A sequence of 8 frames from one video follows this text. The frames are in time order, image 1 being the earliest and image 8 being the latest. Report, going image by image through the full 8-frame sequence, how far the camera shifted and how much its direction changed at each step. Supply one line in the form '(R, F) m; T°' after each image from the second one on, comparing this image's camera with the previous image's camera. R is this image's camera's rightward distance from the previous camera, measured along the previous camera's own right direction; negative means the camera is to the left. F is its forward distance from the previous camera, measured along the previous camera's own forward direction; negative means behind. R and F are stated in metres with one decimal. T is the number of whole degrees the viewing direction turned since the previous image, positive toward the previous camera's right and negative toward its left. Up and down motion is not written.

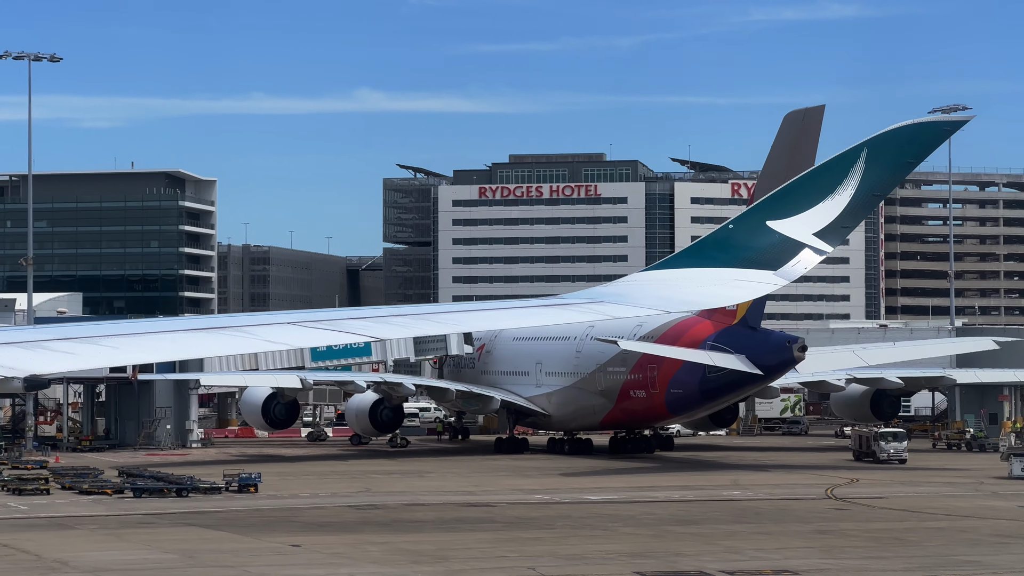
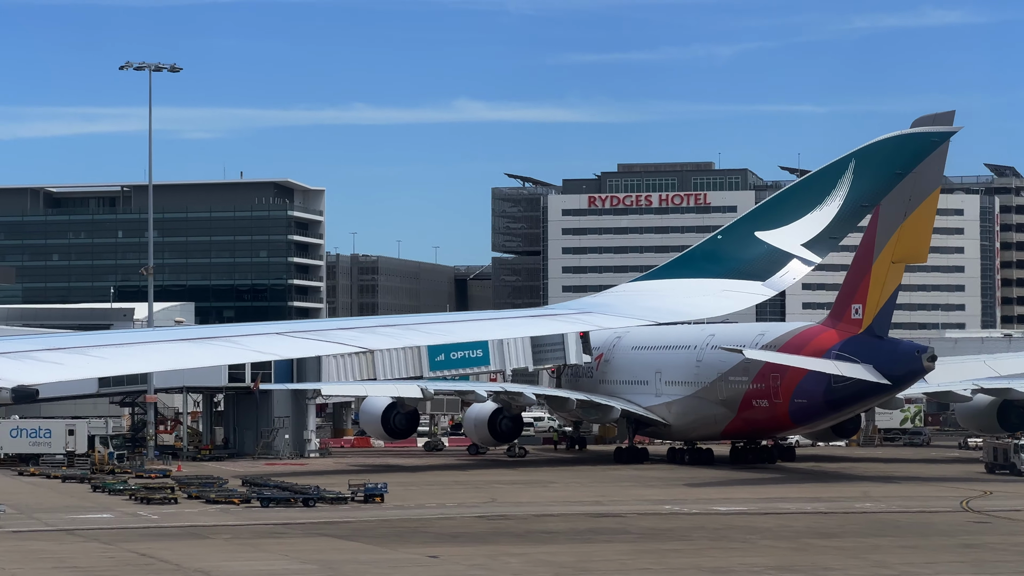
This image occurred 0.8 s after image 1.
(-0.5, +0.2) m; -3°
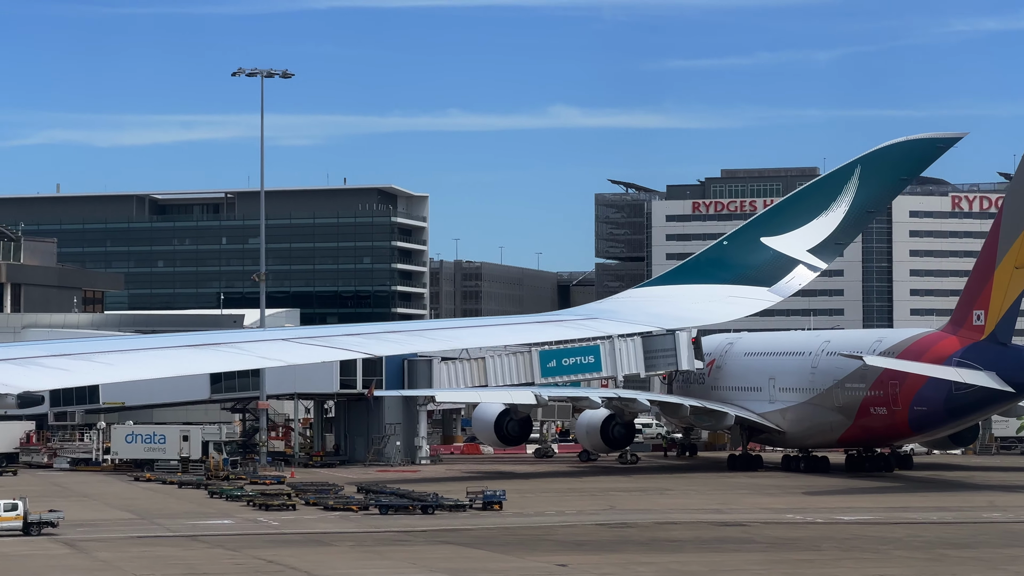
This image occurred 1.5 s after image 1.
(-0.4, +0.2) m; -3°
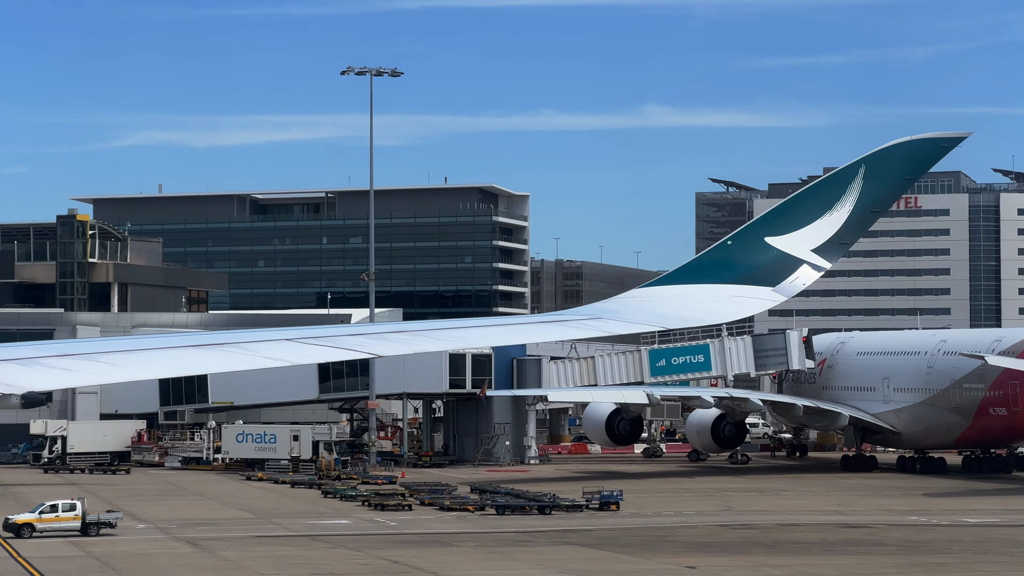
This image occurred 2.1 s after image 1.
(-0.4, +0.2) m; -3°
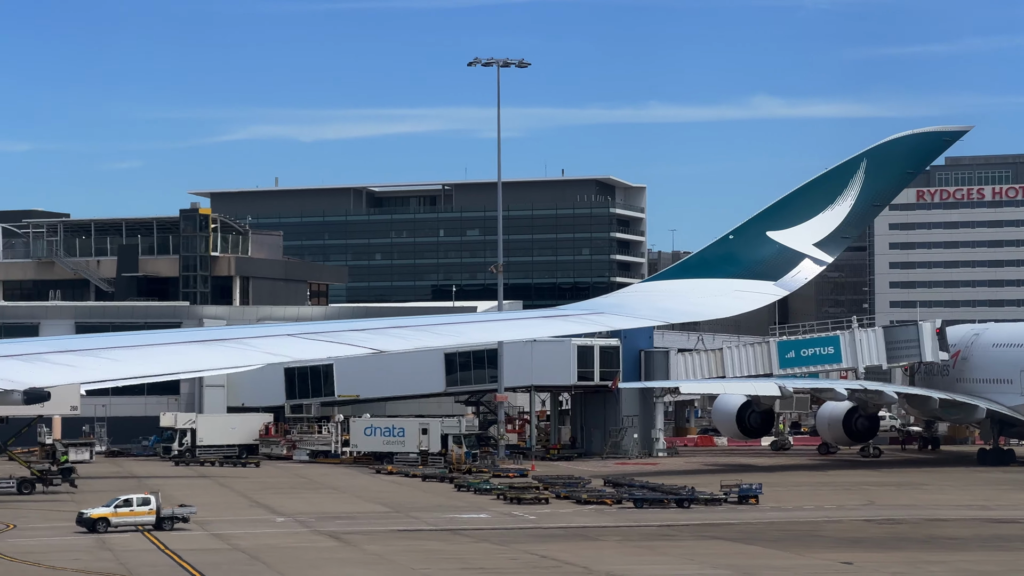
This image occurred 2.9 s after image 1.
(-0.5, +0.3) m; -3°
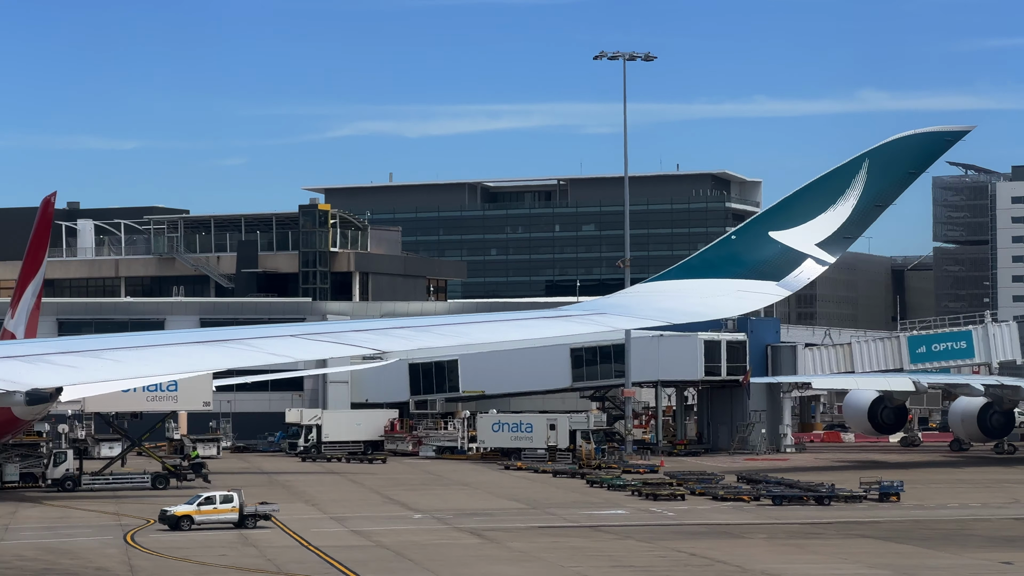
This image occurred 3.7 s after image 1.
(-0.5, +0.3) m; -3°
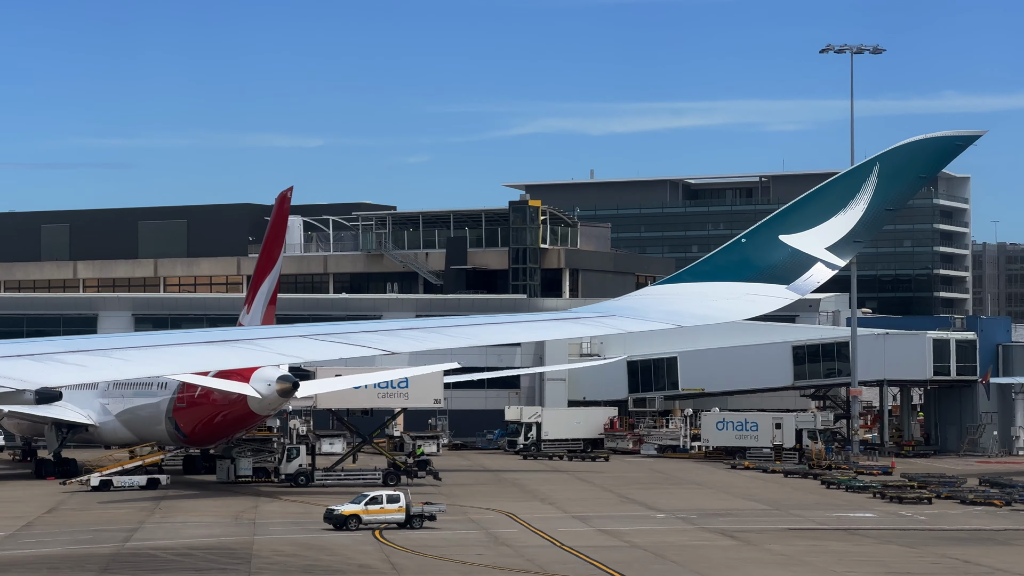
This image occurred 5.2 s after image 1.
(-1.0, +0.4) m; -5°
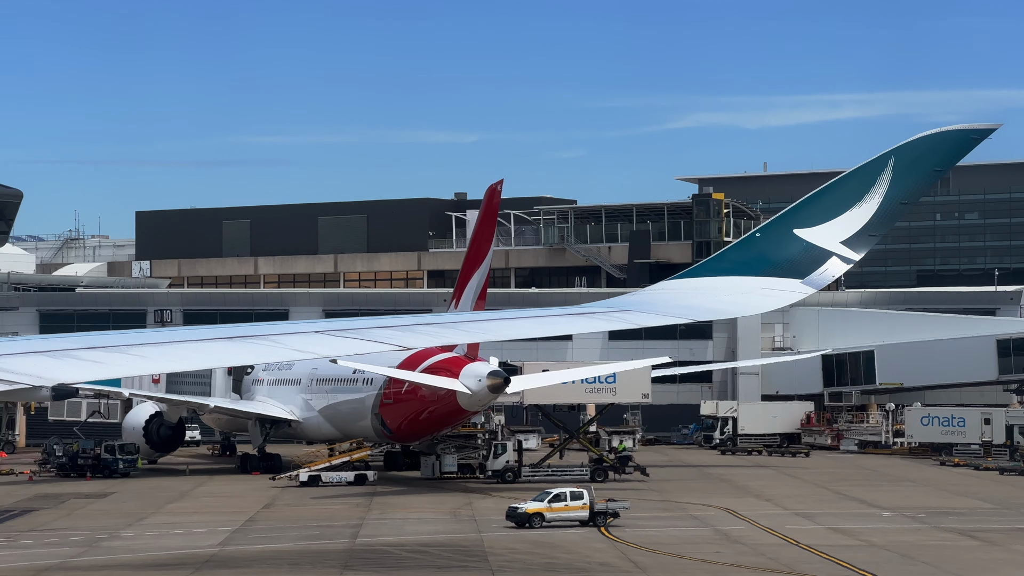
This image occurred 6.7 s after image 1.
(-1.0, +0.4) m; -4°
